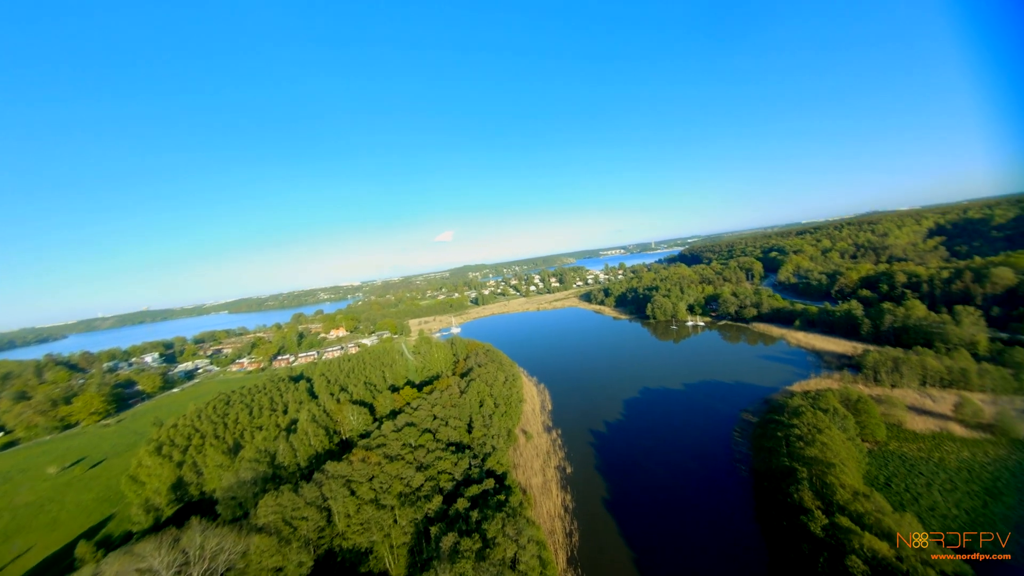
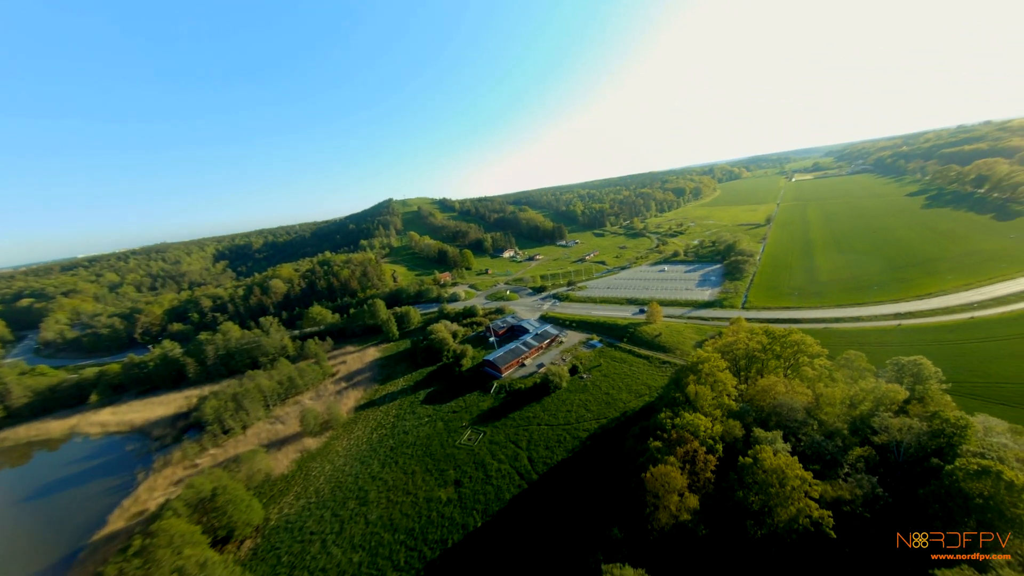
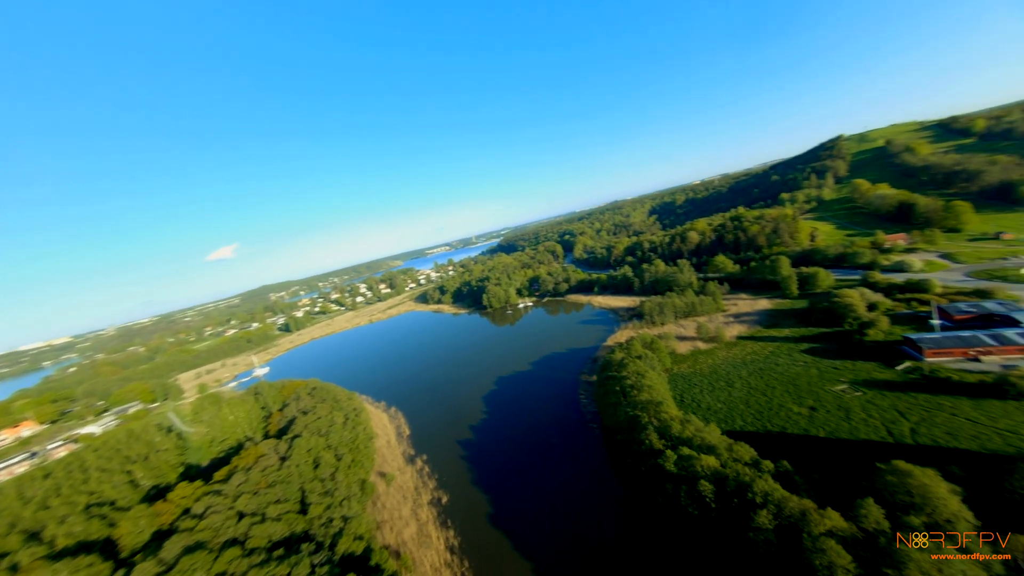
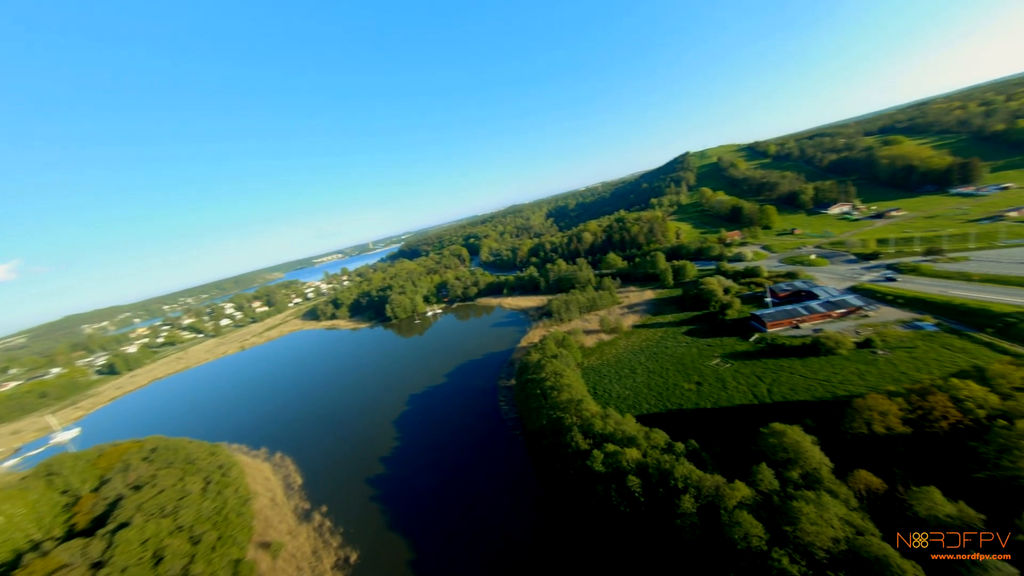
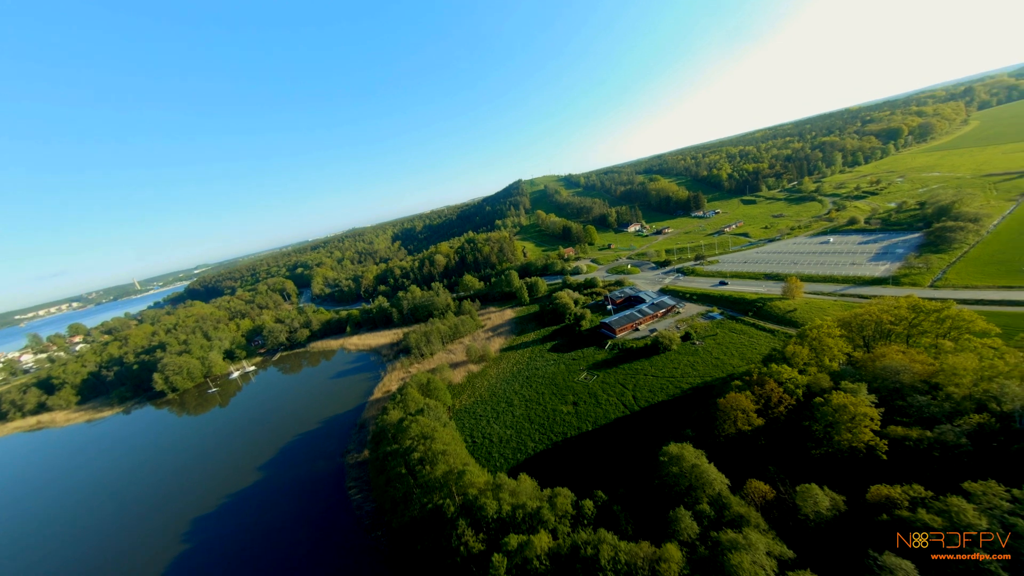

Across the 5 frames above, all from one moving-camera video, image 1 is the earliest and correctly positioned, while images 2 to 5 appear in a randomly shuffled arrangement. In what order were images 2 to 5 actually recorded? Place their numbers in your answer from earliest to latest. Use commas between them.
3, 4, 5, 2
